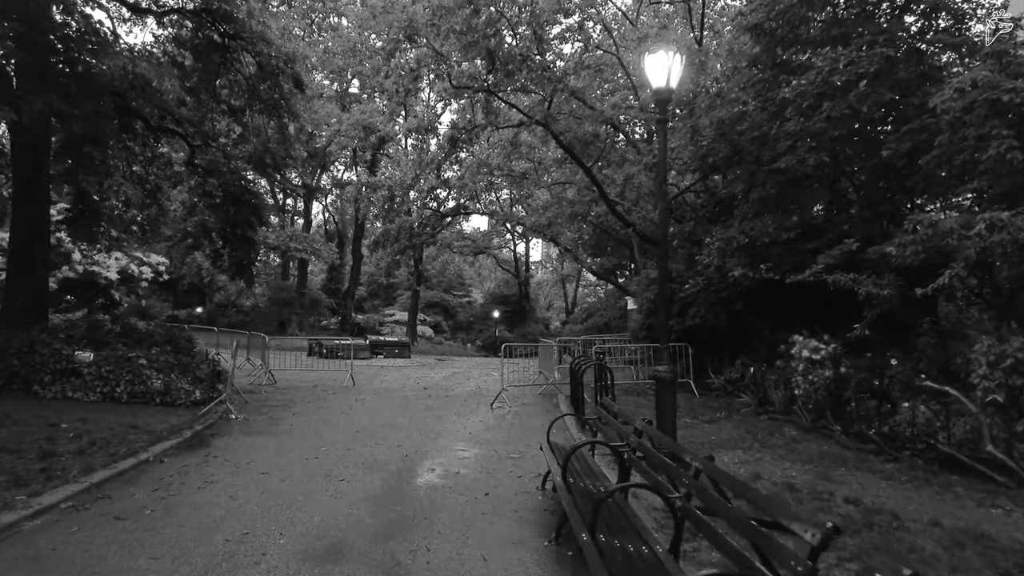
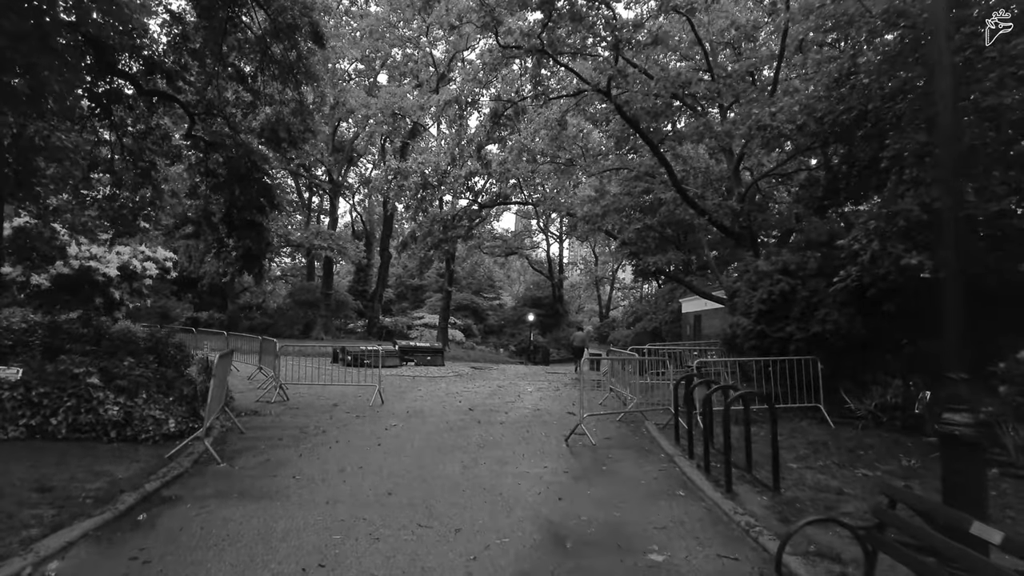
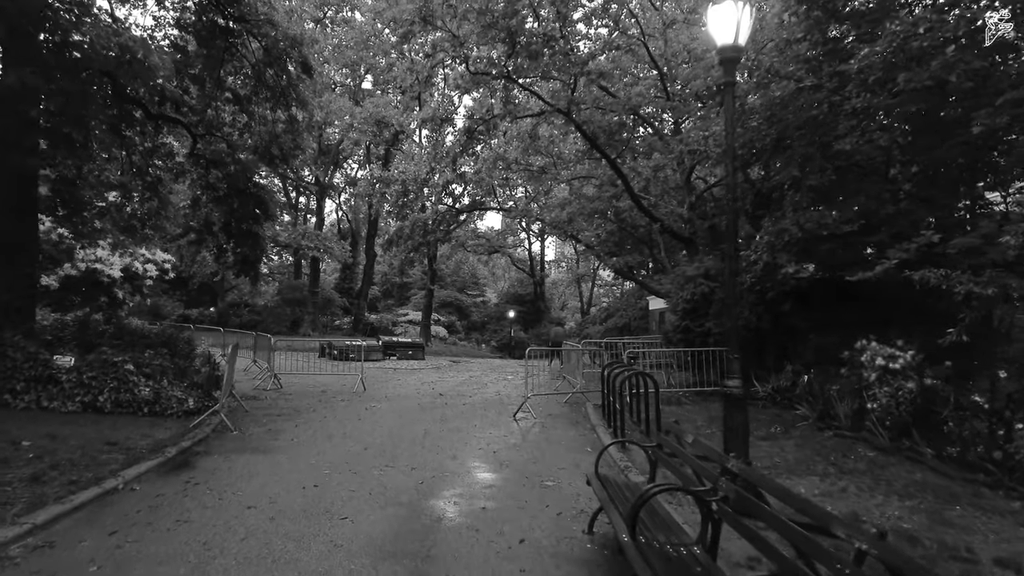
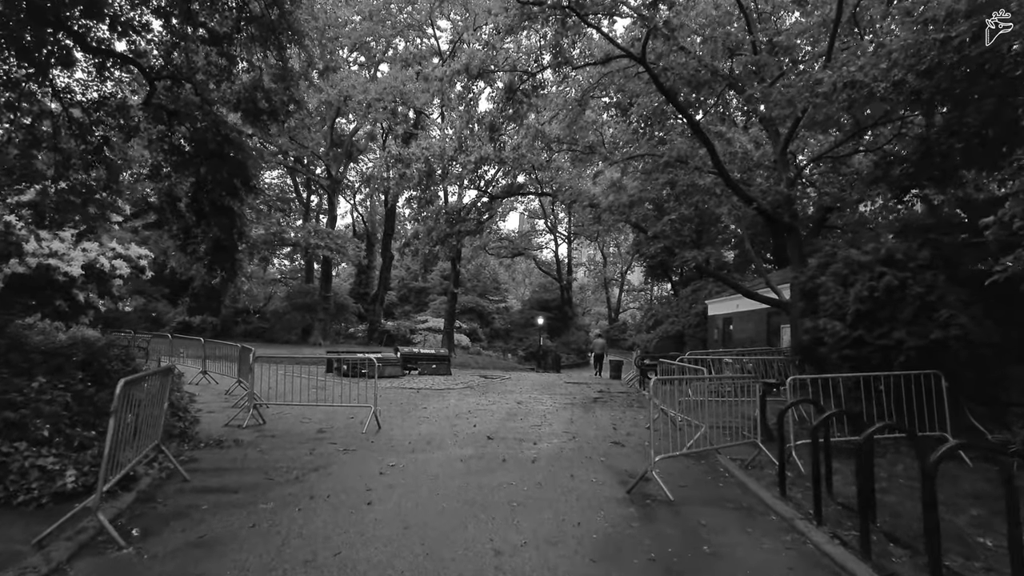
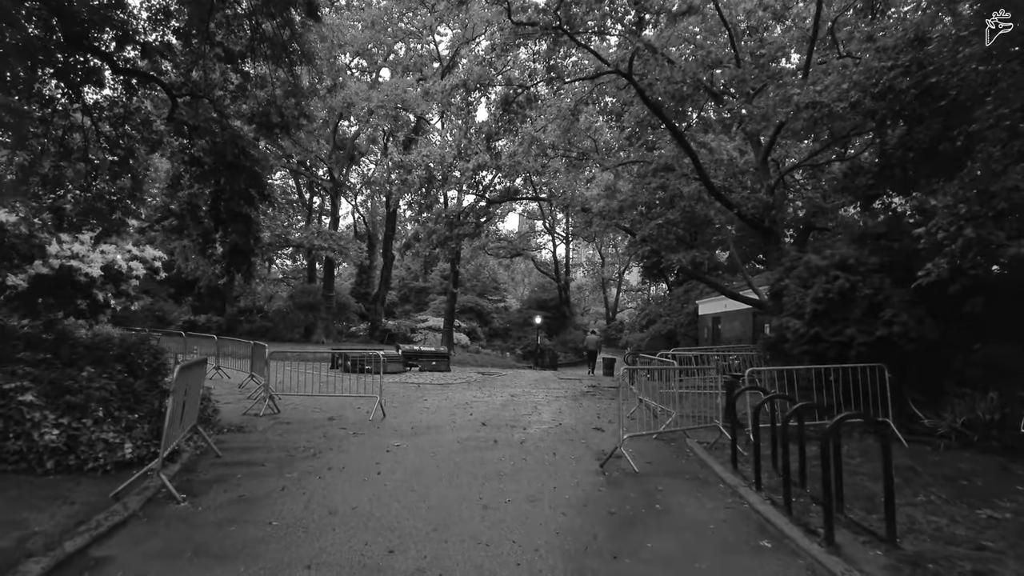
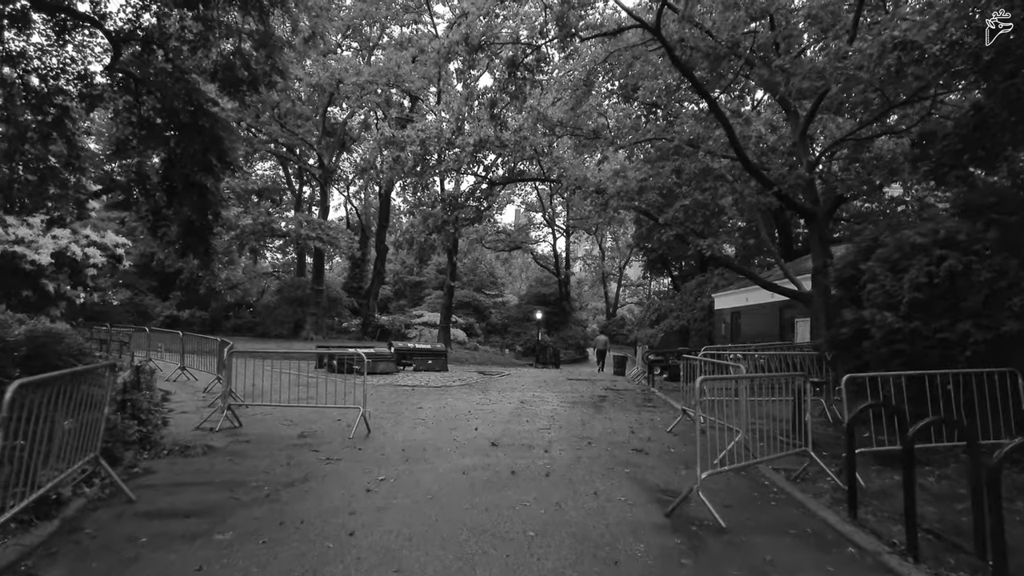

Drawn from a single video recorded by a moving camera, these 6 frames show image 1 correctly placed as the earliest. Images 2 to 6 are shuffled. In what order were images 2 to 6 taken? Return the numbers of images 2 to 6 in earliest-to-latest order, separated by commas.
3, 2, 5, 4, 6
